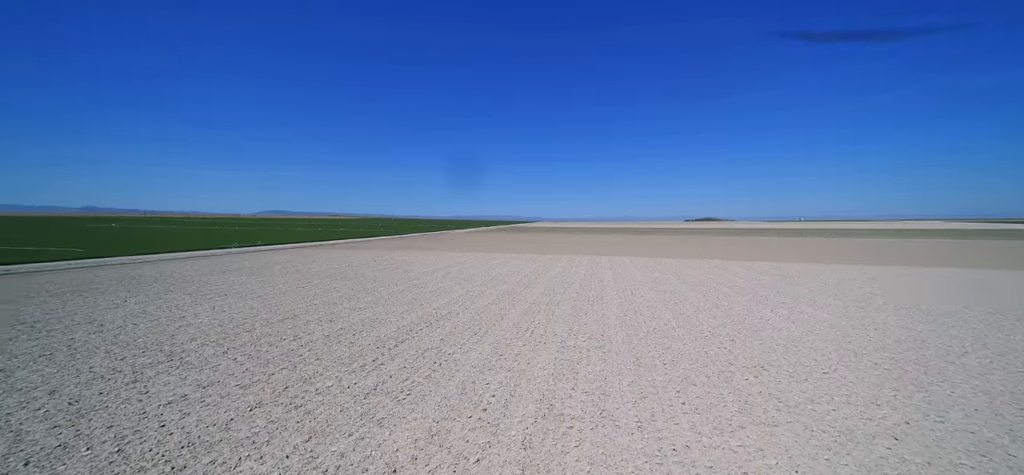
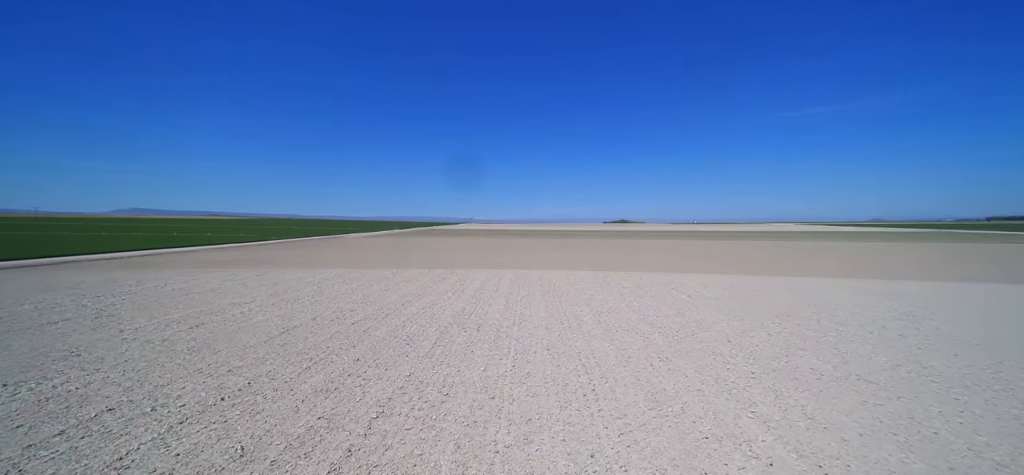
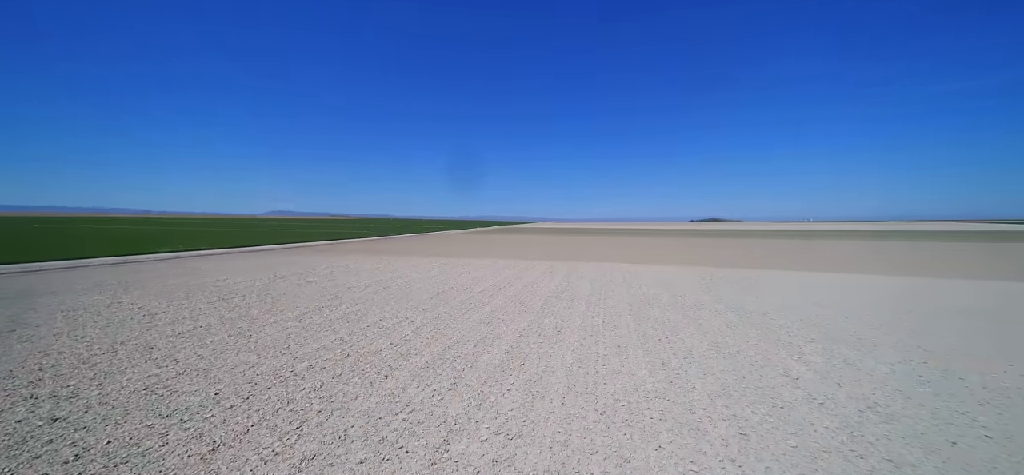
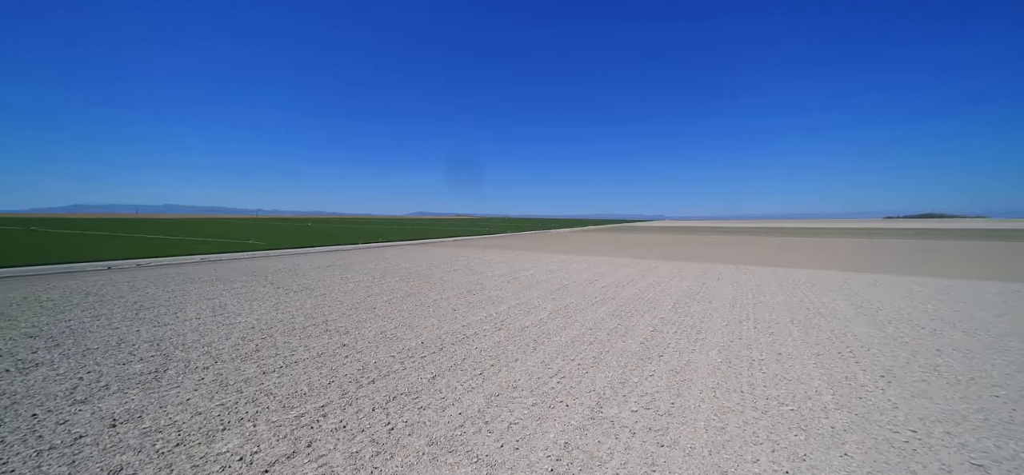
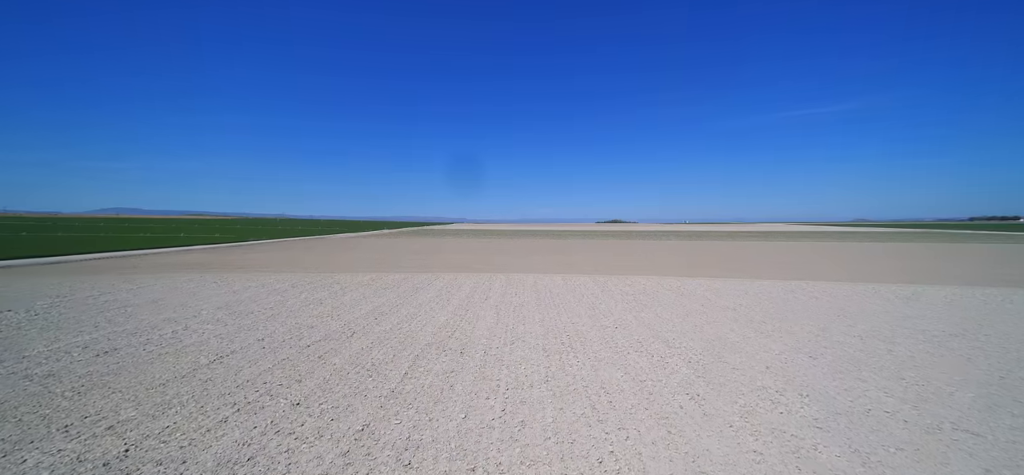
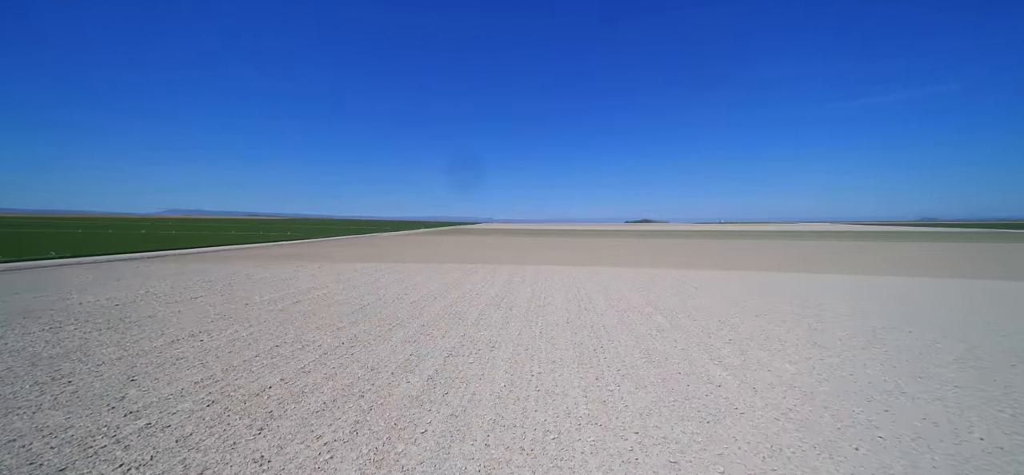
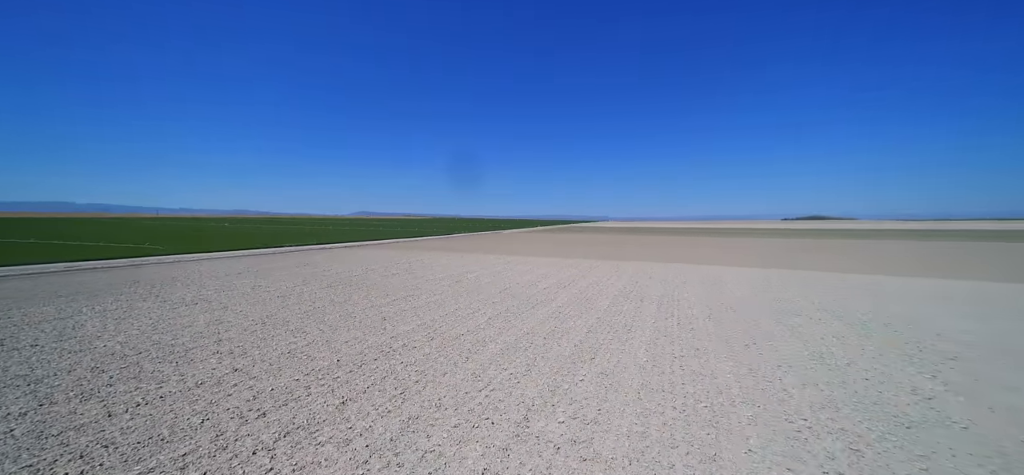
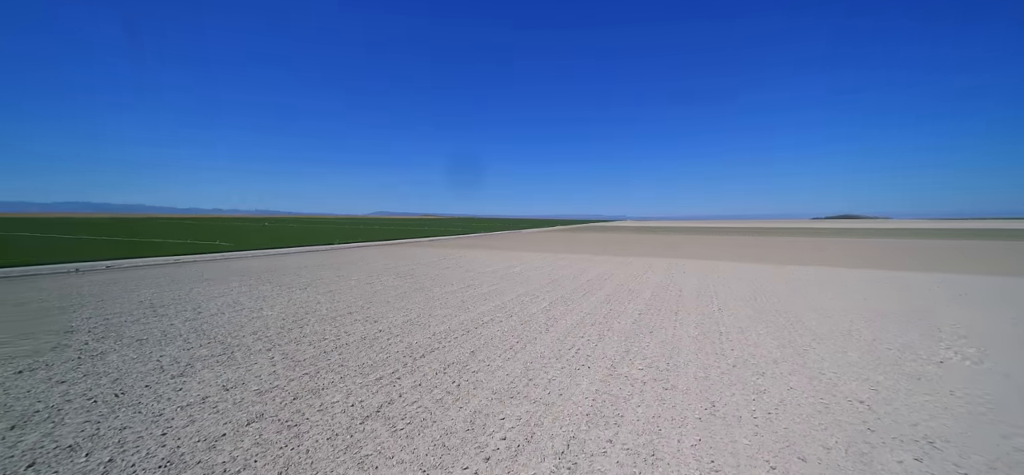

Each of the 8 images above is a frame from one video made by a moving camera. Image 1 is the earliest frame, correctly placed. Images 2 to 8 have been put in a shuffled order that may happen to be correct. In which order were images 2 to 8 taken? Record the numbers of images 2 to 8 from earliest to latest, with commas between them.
8, 4, 7, 3, 6, 2, 5
